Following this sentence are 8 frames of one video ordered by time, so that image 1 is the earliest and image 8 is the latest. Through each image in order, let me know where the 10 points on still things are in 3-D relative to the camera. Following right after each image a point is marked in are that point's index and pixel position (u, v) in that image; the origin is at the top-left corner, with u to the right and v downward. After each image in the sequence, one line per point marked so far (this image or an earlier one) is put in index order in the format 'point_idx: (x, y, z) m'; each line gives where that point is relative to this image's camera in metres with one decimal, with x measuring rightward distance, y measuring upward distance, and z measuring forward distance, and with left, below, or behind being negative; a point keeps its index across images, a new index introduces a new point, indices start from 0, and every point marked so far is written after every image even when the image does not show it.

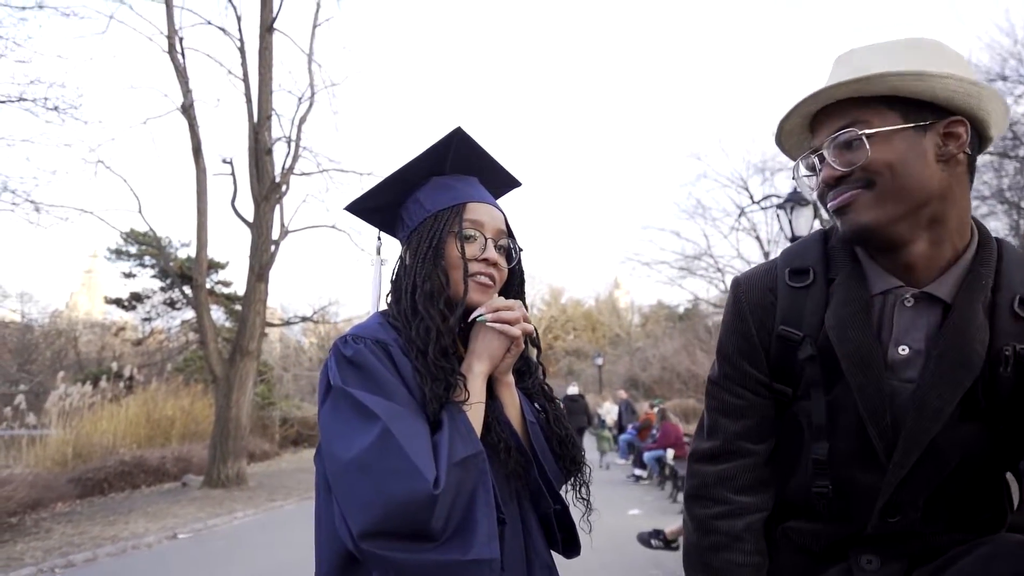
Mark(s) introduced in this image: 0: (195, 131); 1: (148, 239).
0: (-4.2, +2.1, +11.0) m
1: (-6.2, +0.8, +14.0) m
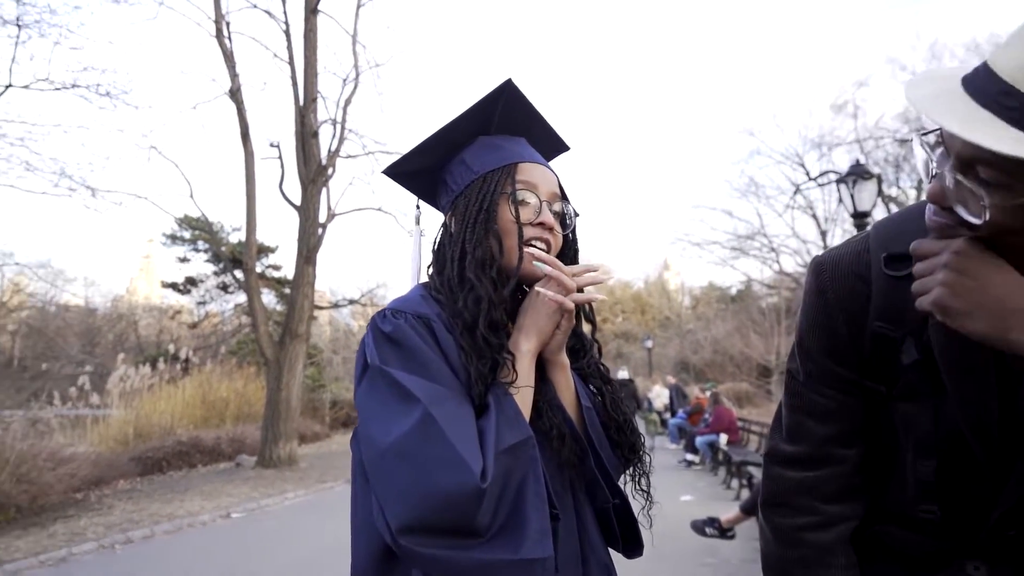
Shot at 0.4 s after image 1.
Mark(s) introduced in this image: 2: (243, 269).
0: (-3.6, +2.3, +11.1) m
1: (-5.4, +1.1, +14.2) m
2: (-3.8, +0.3, +11.8) m
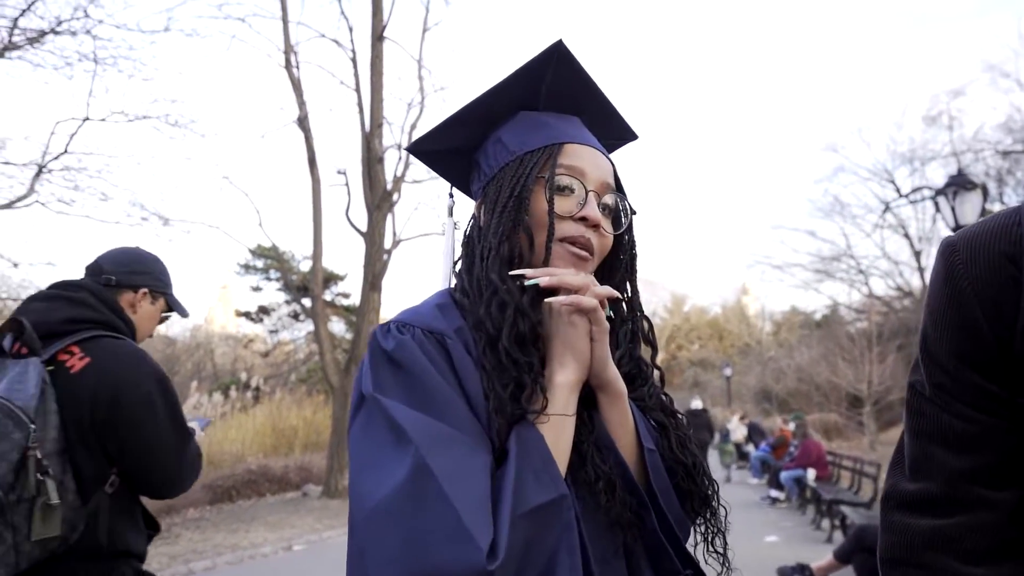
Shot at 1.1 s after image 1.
0: (-2.7, +1.9, +11.1) m
1: (-4.2, +0.6, +14.3) m
2: (-2.9, -0.1, +11.8) m
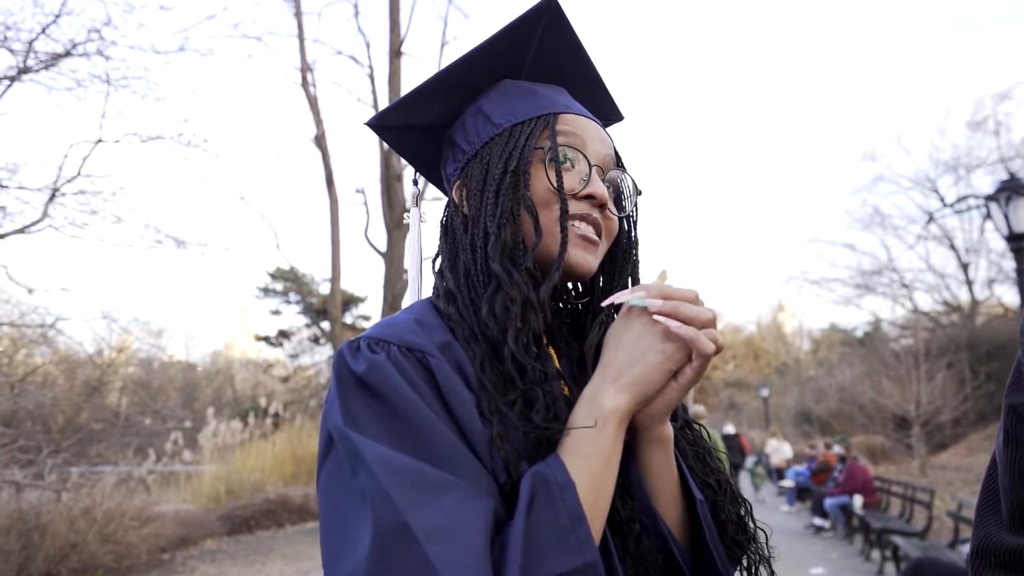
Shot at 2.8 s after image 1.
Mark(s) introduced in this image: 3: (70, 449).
0: (-2.4, +1.6, +10.8) m
1: (-3.7, +0.2, +14.0) m
2: (-2.5, -0.4, +11.4) m
3: (-5.2, -1.9, +9.9) m
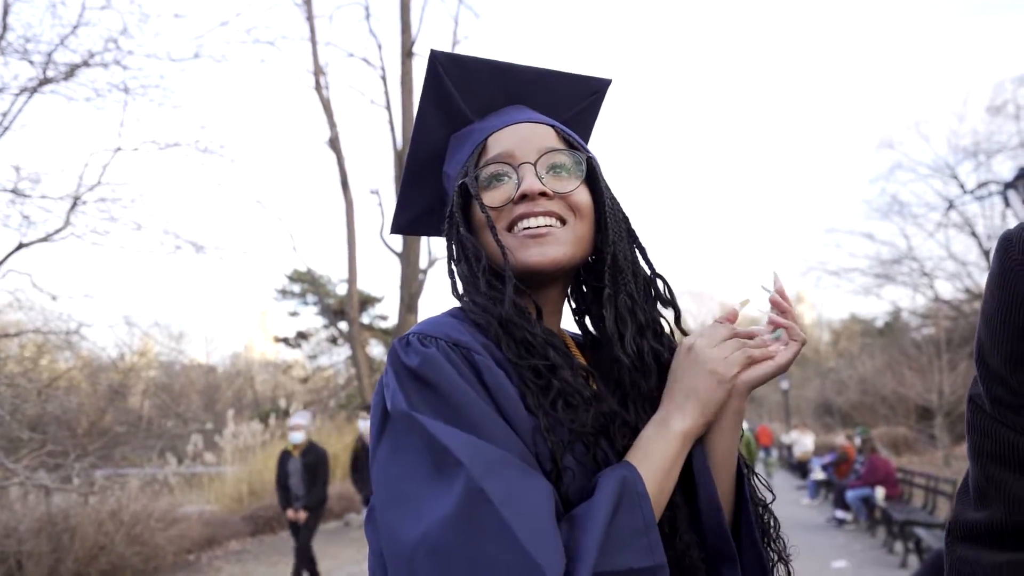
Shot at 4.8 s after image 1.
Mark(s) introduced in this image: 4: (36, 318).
0: (-2.2, +1.6, +10.8) m
1: (-3.5, +0.2, +14.1) m
2: (-2.3, -0.4, +11.5) m
3: (-5.0, -2.0, +10.0) m
4: (-5.0, -0.3, +8.7) m
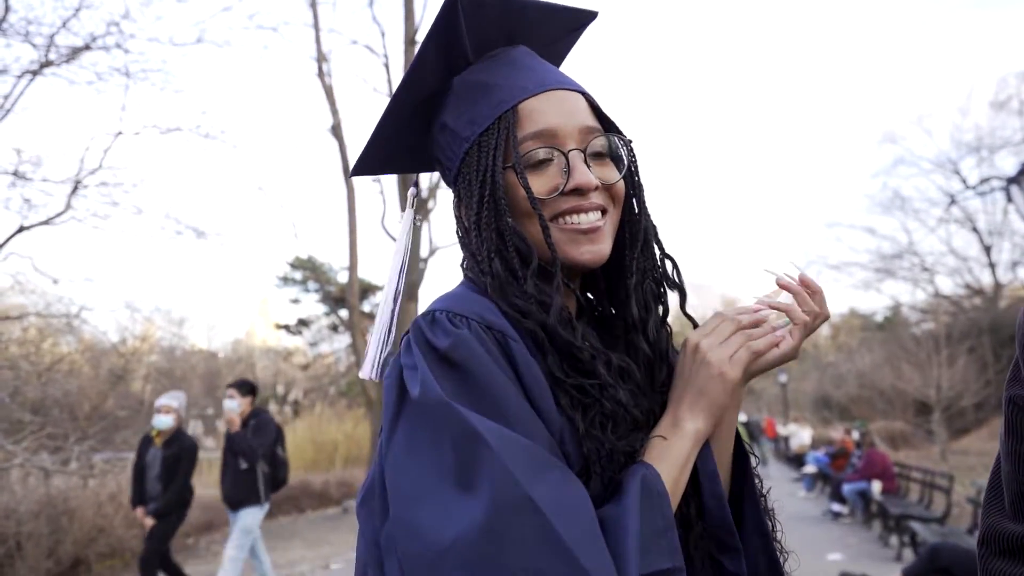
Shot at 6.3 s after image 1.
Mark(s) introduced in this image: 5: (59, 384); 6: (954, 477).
0: (-2.2, +1.8, +10.8) m
1: (-3.4, +0.4, +14.1) m
2: (-2.3, -0.3, +11.5) m
3: (-5.0, -1.8, +10.1) m
4: (-5.0, -0.1, +8.8) m
5: (-5.0, -1.1, +9.2) m
6: (+4.9, -2.1, +9.2) m
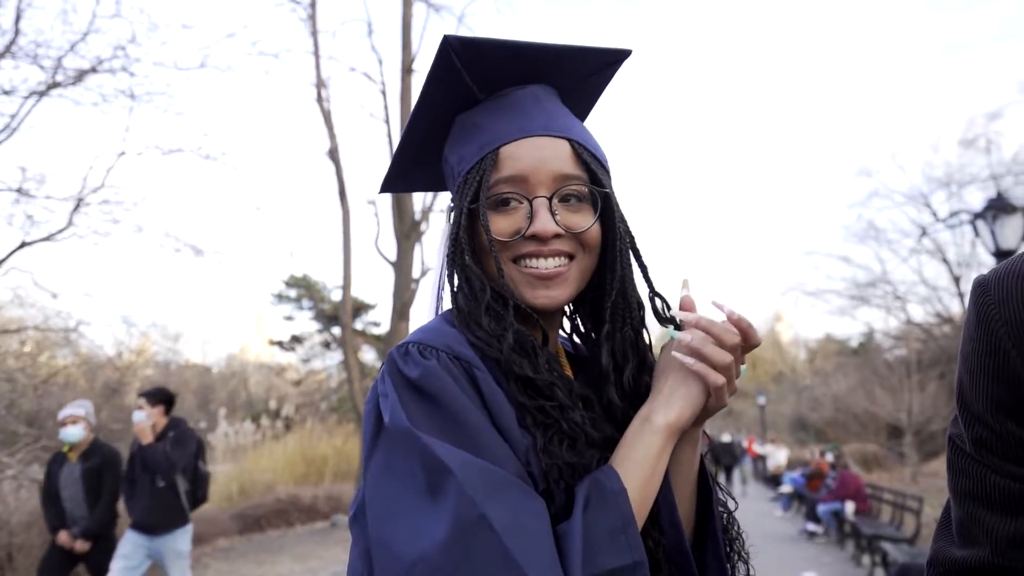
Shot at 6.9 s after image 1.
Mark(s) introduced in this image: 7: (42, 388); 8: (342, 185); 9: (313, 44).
0: (-2.3, +1.5, +11.2) m
1: (-3.6, +0.1, +14.4) m
2: (-2.4, -0.5, +11.8) m
3: (-5.2, -2.0, +10.3) m
4: (-5.1, -0.3, +9.0) m
5: (-5.2, -1.2, +9.4) m
6: (+4.8, -2.4, +9.6) m
7: (-5.3, -1.1, +9.3) m
8: (-2.3, +1.4, +11.1) m
9: (-2.6, +3.2, +10.9) m
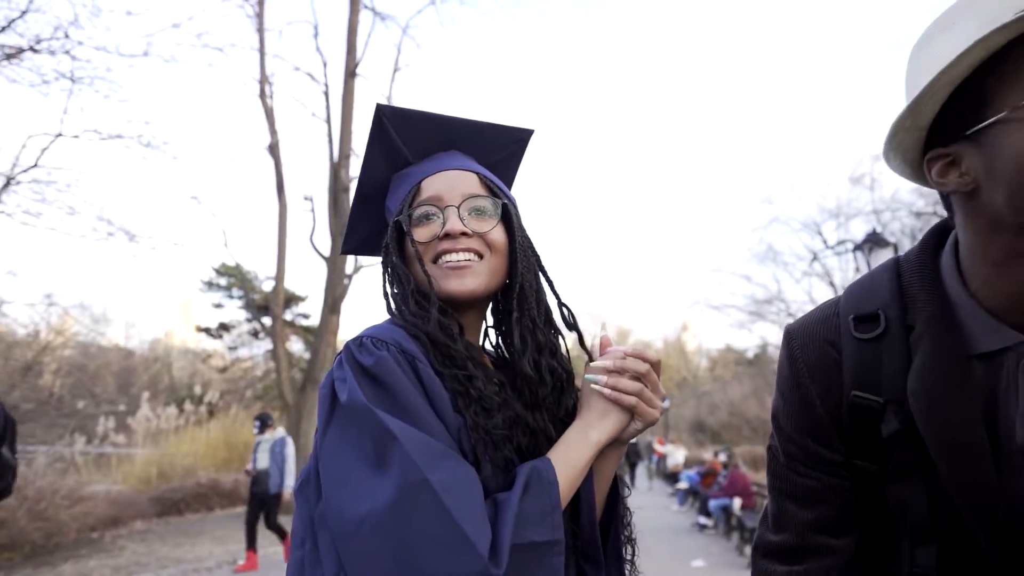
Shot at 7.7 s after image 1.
0: (-3.2, +1.6, +11.5) m
1: (-5.0, +0.3, +14.6) m
2: (-3.5, -0.4, +12.2) m
3: (-6.2, -1.7, +10.3) m
4: (-5.9, -0.1, +9.1) m
5: (-6.0, -1.0, +9.5) m
6: (+3.7, -2.7, +10.7) m
7: (-6.1, -0.9, +9.4) m
8: (-3.2, +1.5, +11.5) m
9: (-3.4, +3.3, +11.3) m
